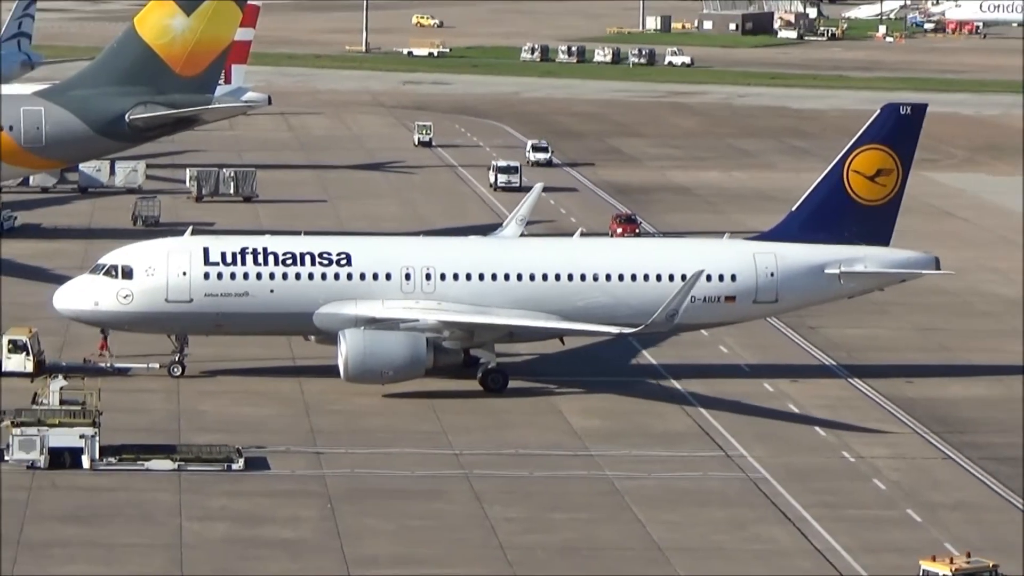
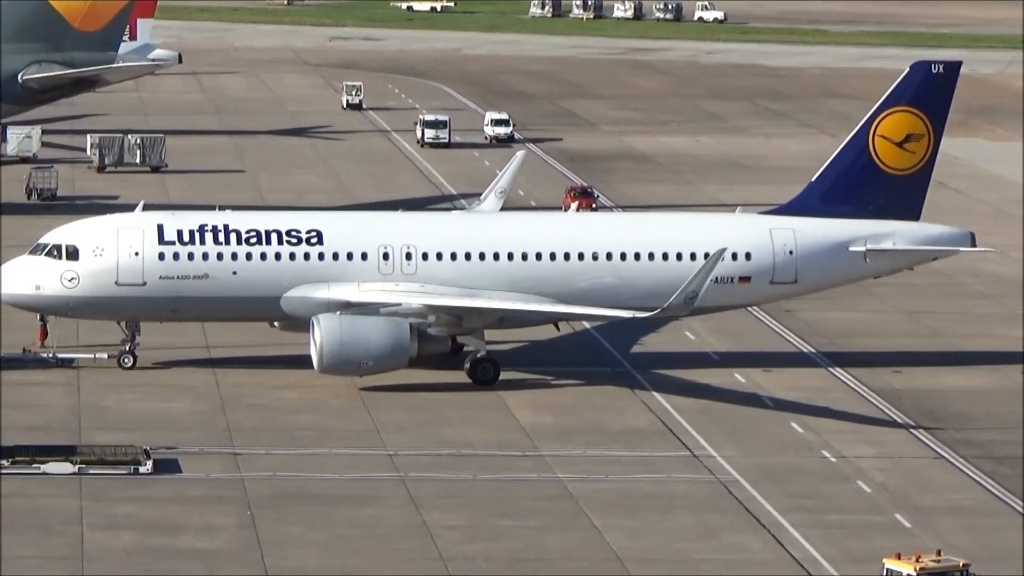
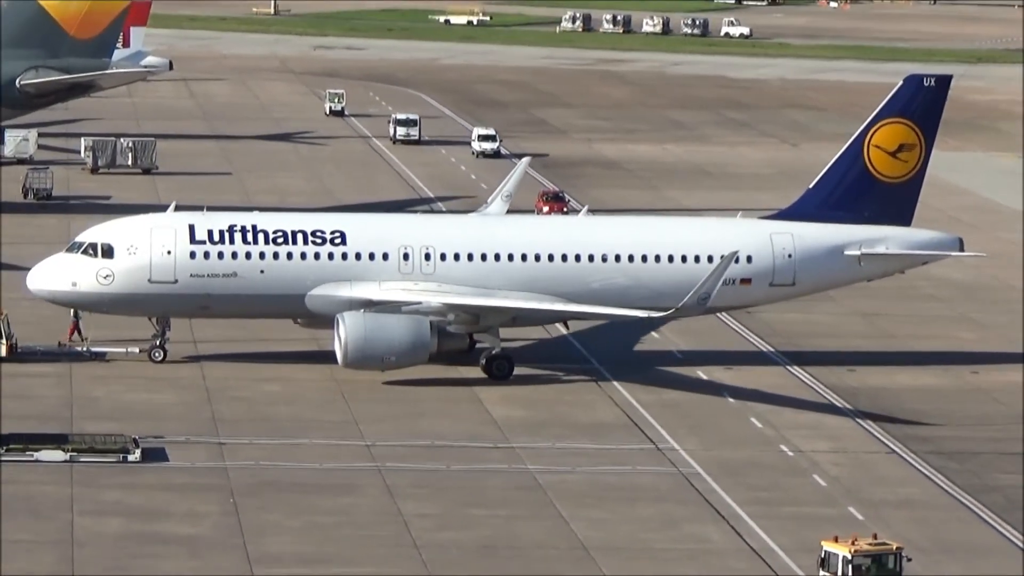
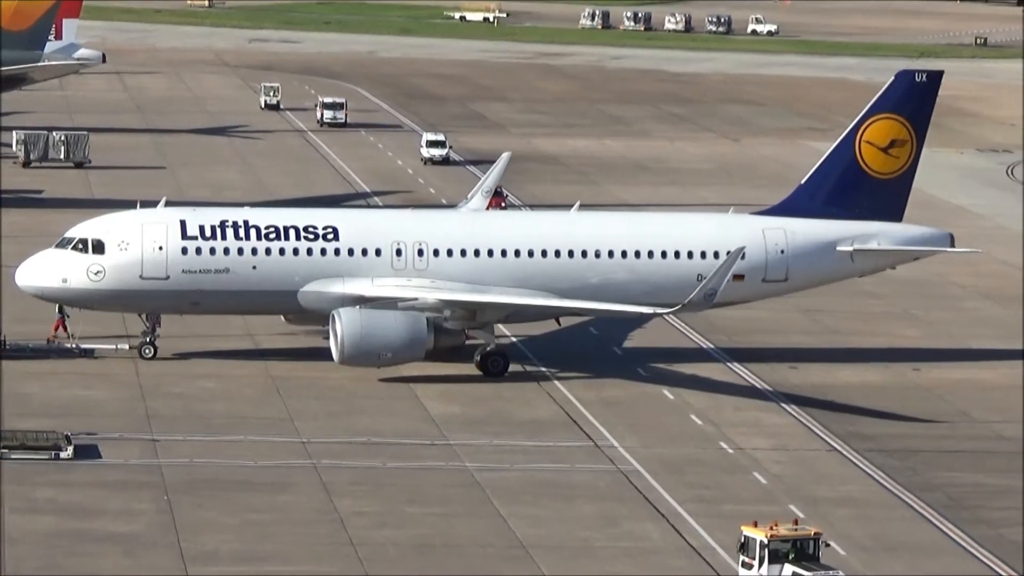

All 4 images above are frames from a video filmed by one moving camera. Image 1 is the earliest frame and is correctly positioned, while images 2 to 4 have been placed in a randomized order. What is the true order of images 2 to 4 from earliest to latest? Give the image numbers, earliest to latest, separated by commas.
2, 3, 4
